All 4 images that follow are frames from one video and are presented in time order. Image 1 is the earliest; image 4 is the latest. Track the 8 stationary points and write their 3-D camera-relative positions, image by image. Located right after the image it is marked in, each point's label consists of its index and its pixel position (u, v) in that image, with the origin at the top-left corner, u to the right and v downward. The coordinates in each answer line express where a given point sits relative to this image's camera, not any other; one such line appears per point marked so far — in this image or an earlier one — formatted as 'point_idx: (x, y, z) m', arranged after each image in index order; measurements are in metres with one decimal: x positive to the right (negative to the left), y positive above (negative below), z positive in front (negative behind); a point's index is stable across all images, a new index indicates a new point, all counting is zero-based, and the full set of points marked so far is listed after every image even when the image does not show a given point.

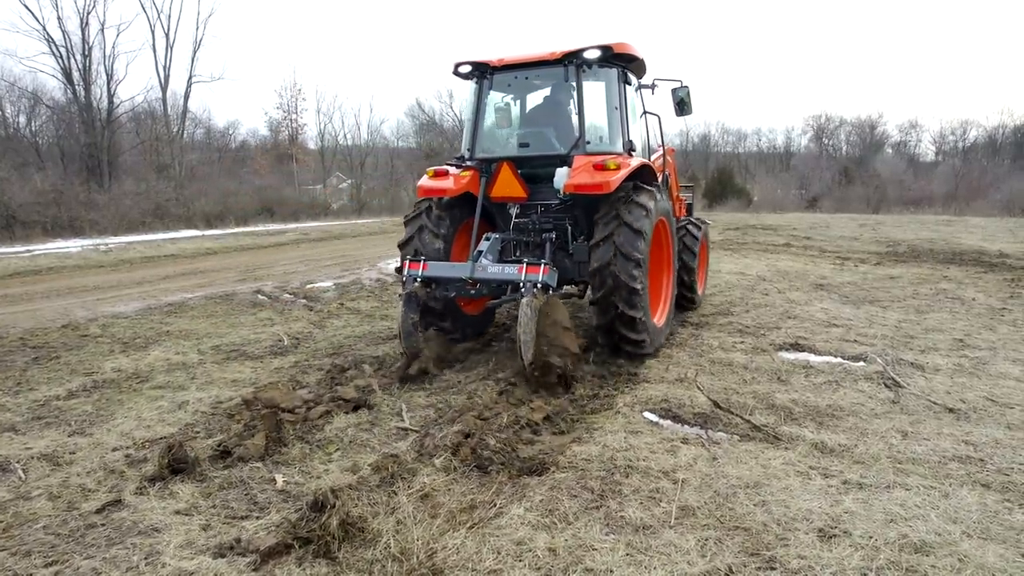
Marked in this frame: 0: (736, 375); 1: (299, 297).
0: (+1.5, -0.6, +4.4) m
1: (-2.6, -0.1, +7.8) m
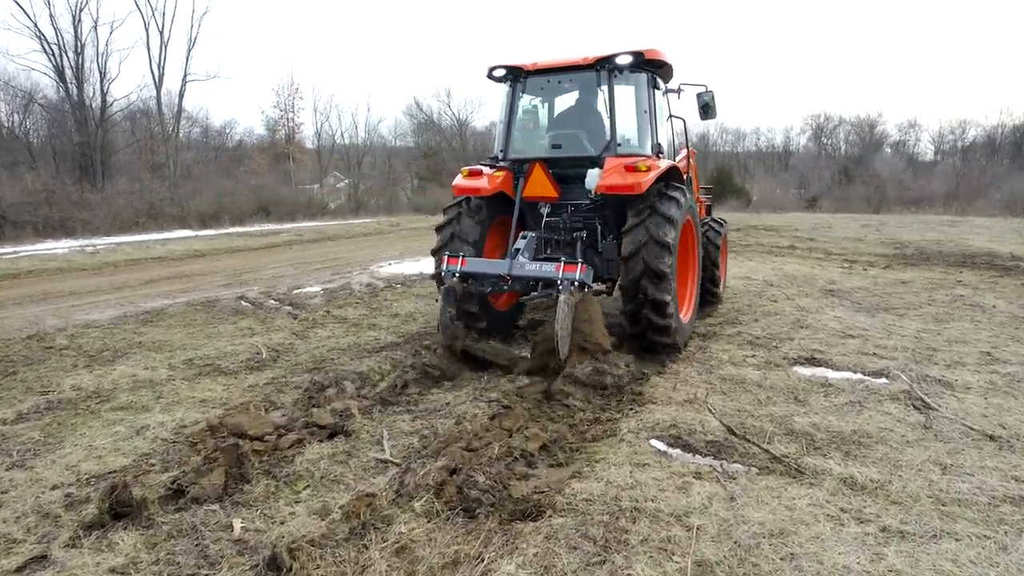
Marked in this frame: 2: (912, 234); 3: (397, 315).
0: (+1.5, -0.7, +4.0) m
1: (-2.6, -0.2, +7.4) m
2: (+10.3, +1.4, +16.7) m
3: (-1.2, -0.3, +6.5) m
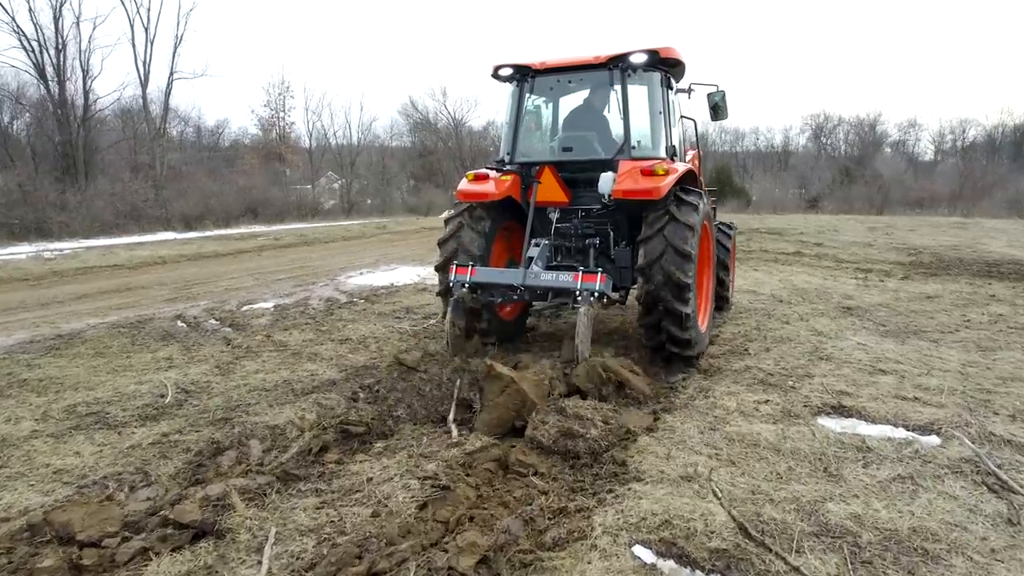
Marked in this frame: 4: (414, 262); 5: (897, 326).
0: (+1.2, -0.8, +3.1) m
1: (-2.9, -0.4, +6.5) m
2: (+10.0, +1.2, +15.8) m
3: (-1.4, -0.5, +5.6) m
4: (-1.7, +0.4, +11.0) m
5: (+3.6, -0.3, +6.0) m
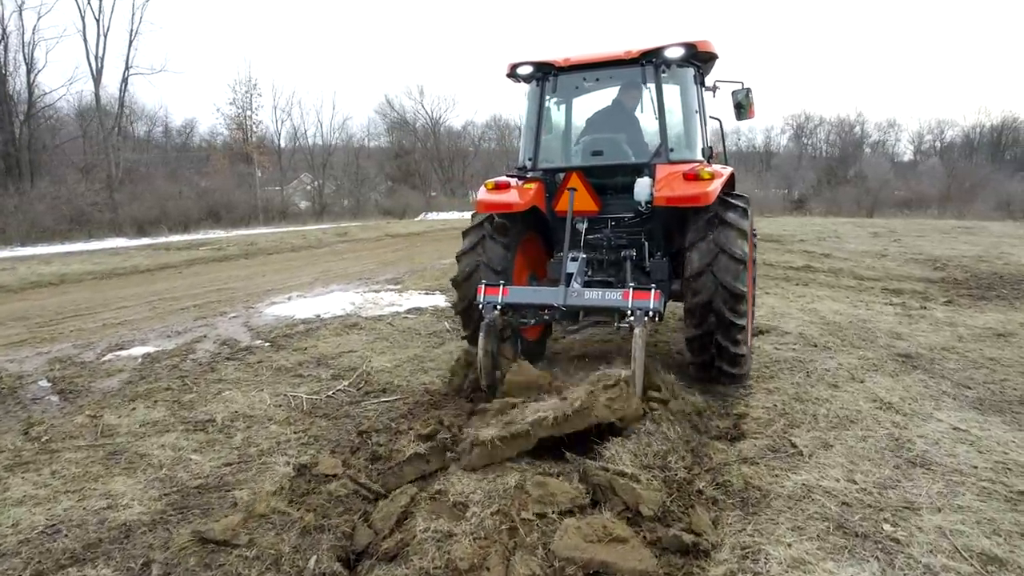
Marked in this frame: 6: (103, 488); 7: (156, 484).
0: (+0.9, -1.2, +1.4) m
1: (-3.3, -0.7, +4.6) m
2: (+9.3, +0.9, +14.2) m
3: (-1.8, -0.8, +3.8) m
4: (-2.2, +0.1, +9.2) m
5: (+3.2, -0.7, +4.3) m
6: (-1.9, -0.9, +3.1) m
7: (-1.7, -0.9, +3.1) m
